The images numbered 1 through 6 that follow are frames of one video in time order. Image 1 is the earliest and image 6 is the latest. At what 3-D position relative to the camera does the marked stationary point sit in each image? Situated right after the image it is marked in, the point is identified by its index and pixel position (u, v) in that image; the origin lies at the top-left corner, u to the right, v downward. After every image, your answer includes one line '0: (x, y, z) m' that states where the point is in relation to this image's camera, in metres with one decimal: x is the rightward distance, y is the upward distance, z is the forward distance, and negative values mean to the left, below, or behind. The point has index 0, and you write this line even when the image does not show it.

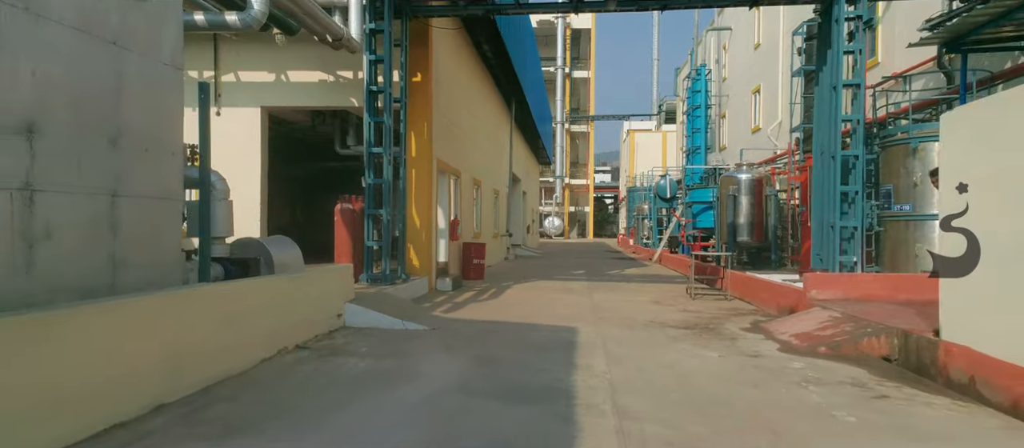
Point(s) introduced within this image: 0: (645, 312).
0: (+1.9, -1.3, +8.5) m
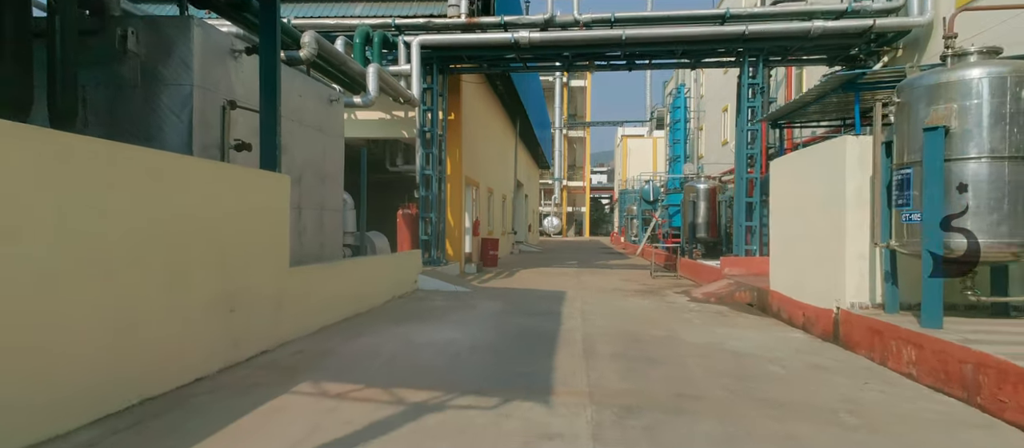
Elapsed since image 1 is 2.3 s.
0: (+2.2, -1.3, +12.3) m
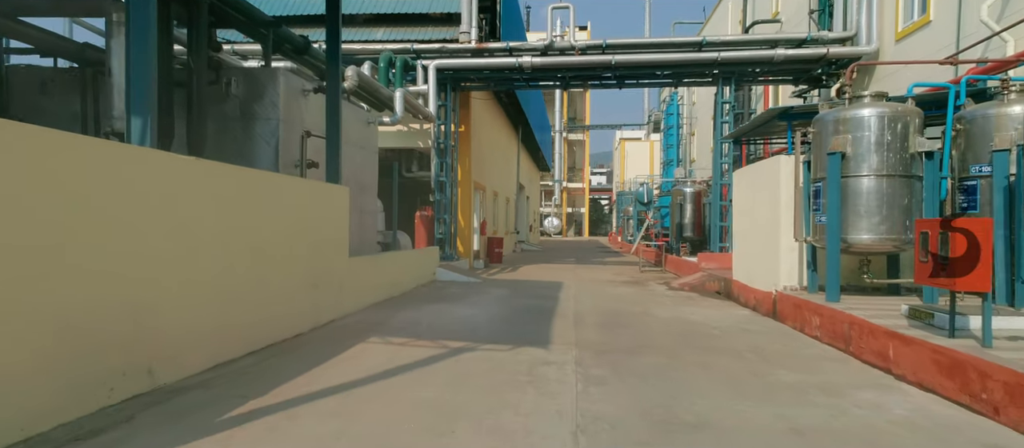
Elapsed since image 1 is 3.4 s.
0: (+2.3, -1.3, +14.1) m
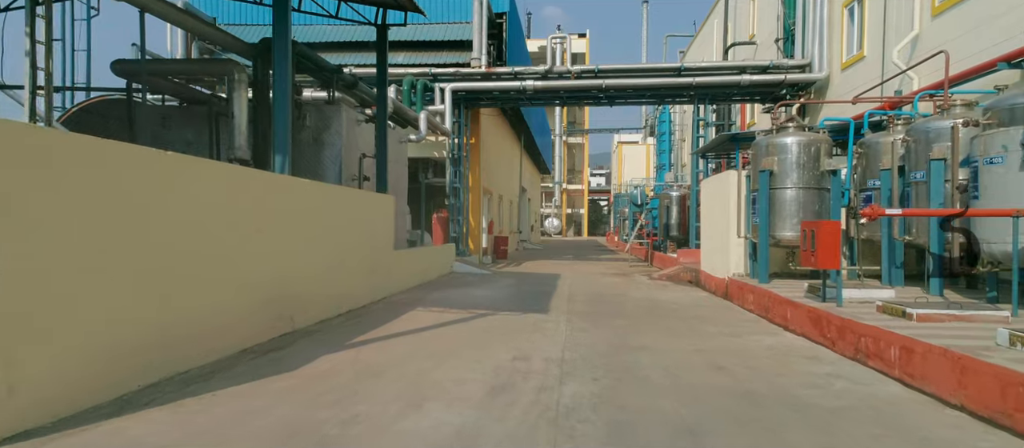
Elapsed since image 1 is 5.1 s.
0: (+2.4, -1.3, +16.3) m
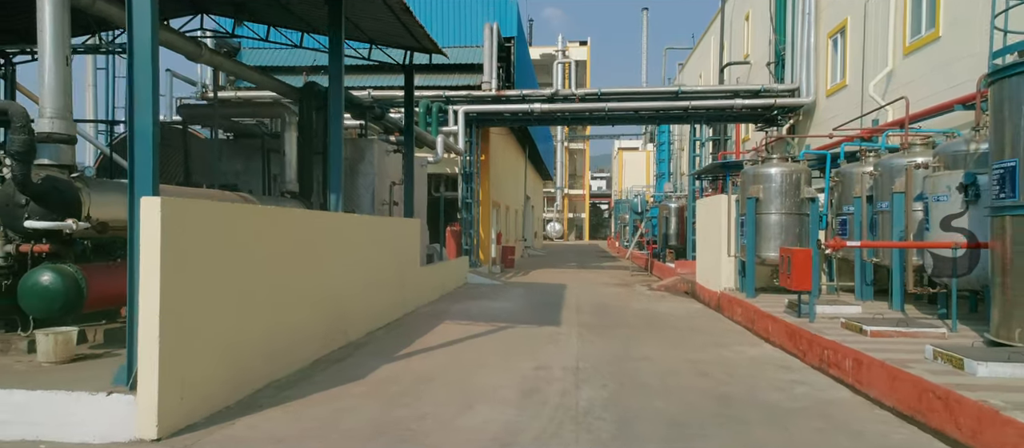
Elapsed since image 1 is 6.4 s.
0: (+2.7, -1.7, +17.4) m
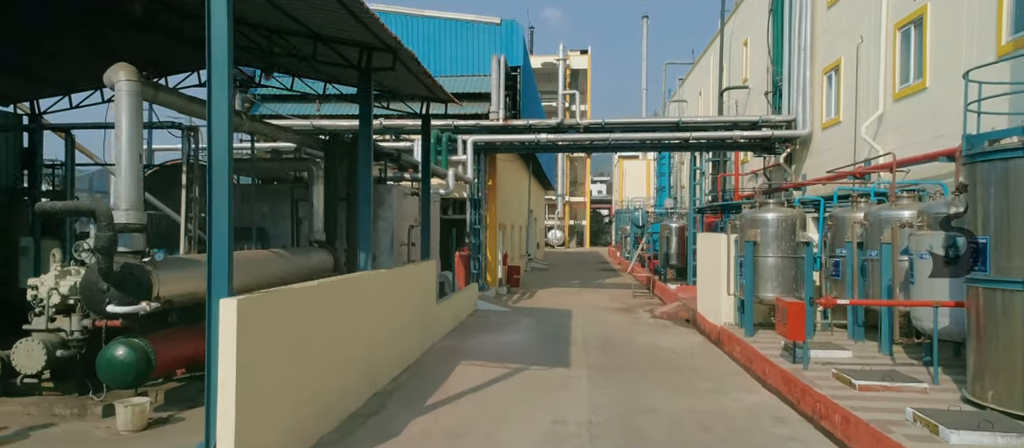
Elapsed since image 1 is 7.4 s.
0: (+2.9, -2.4, +18.0) m
